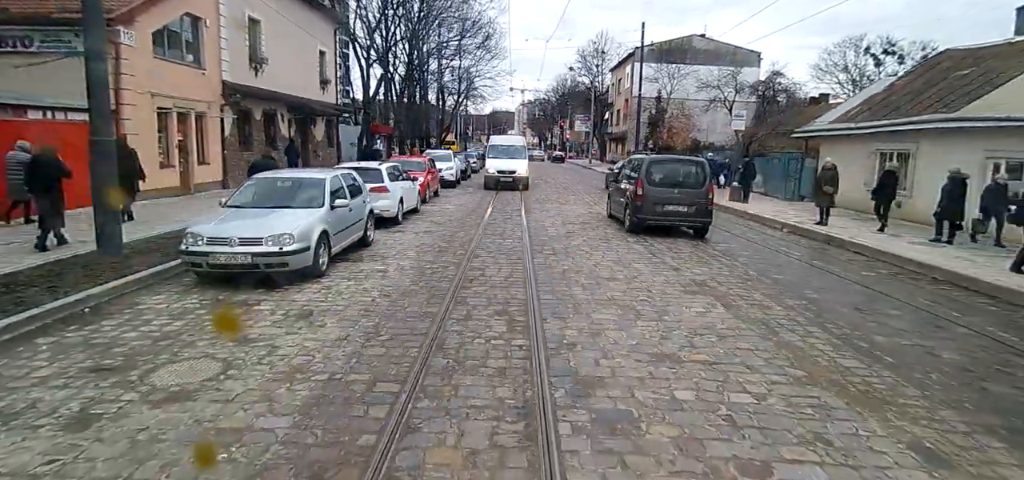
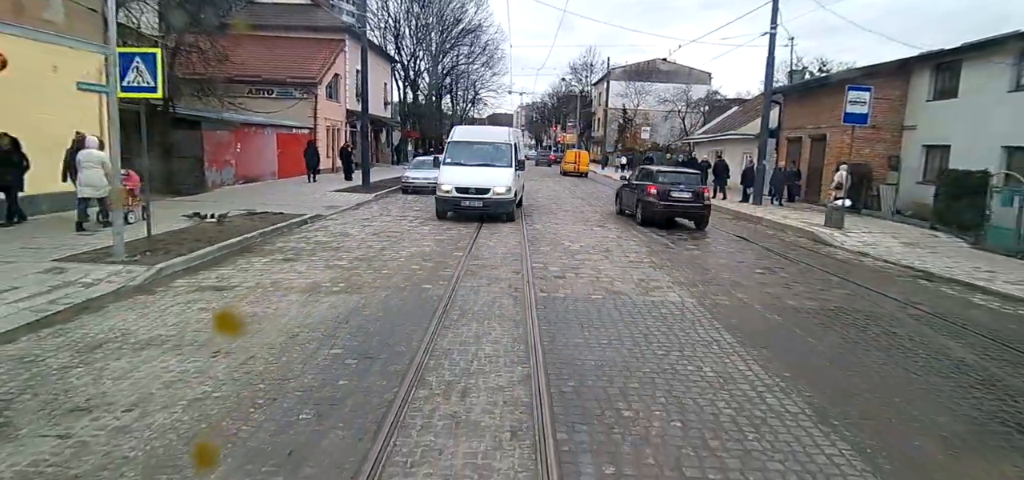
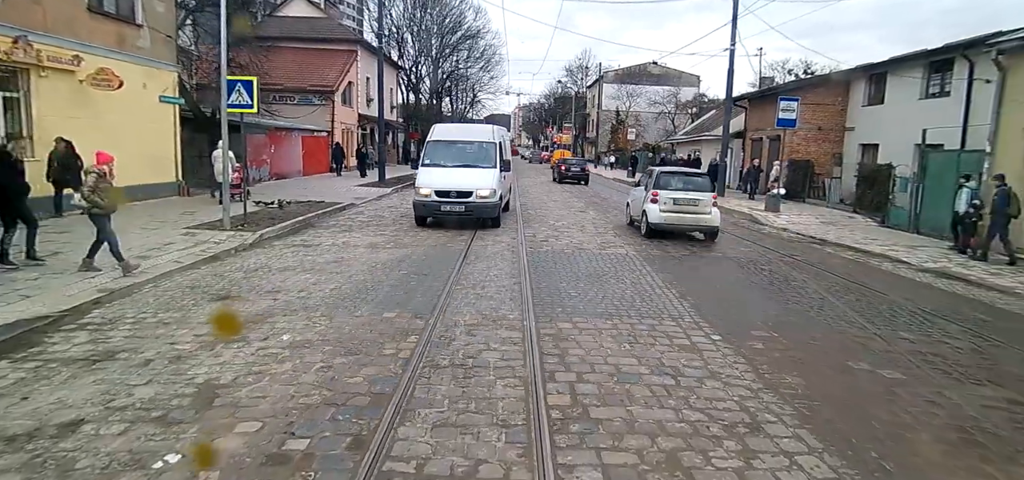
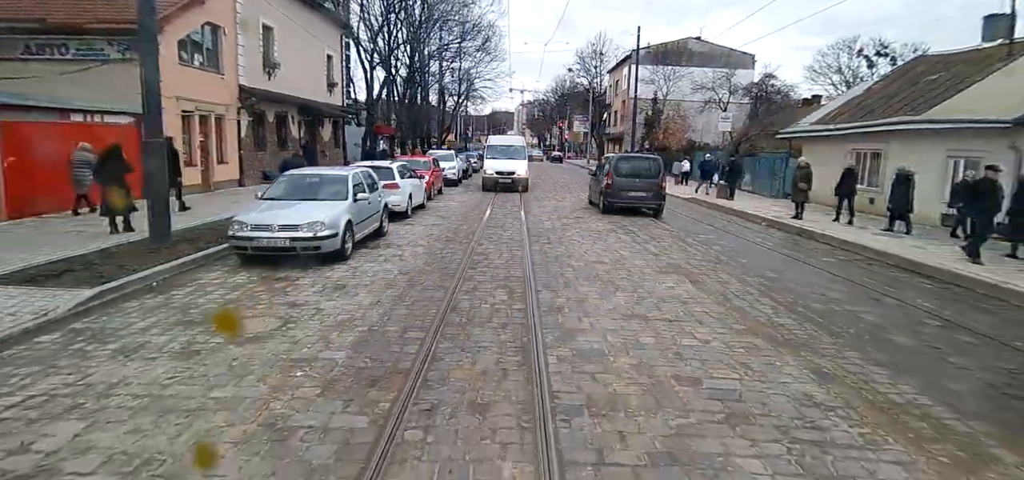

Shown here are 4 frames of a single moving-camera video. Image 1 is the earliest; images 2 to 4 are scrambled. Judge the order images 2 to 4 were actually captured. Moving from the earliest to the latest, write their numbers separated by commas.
4, 2, 3
